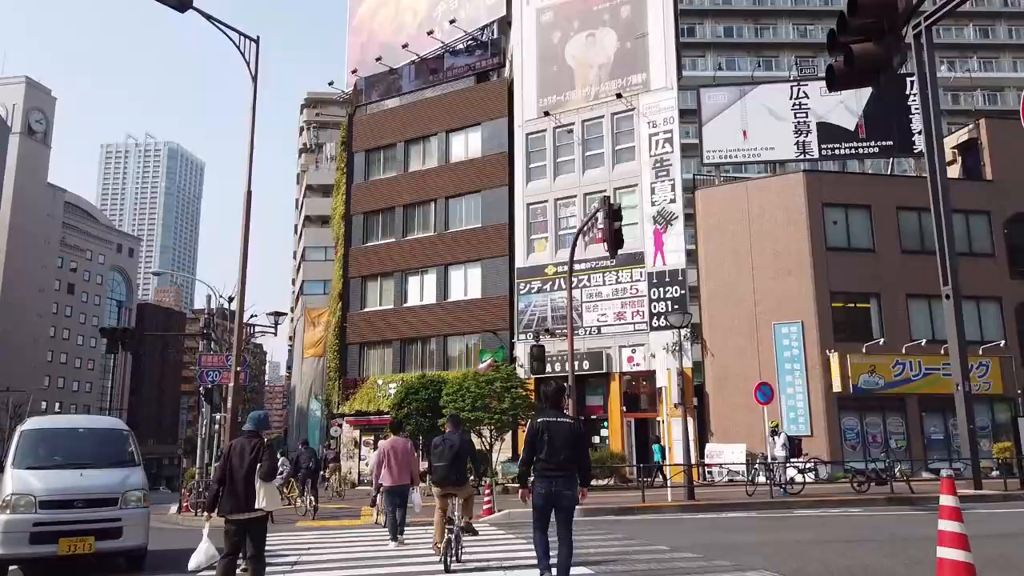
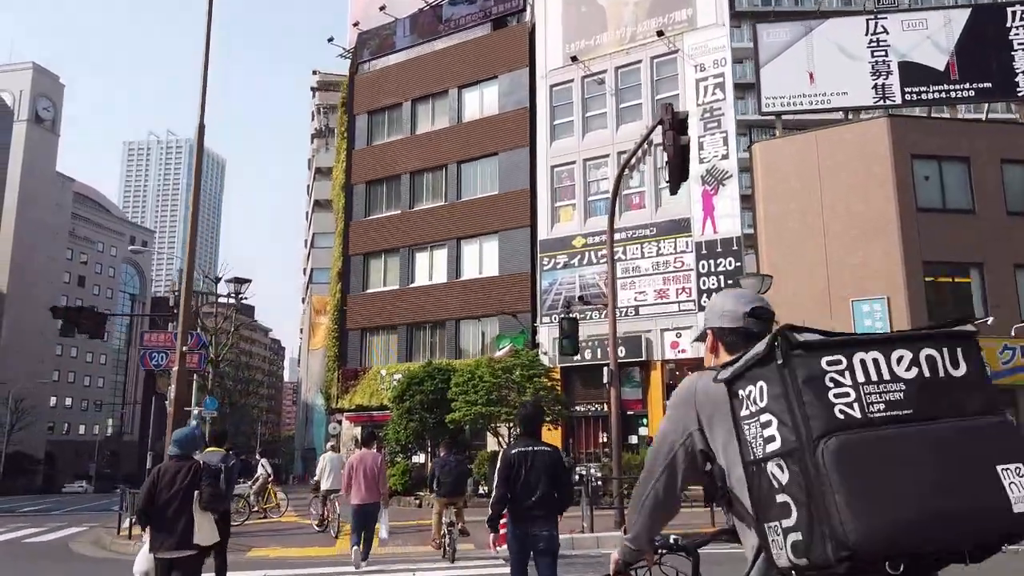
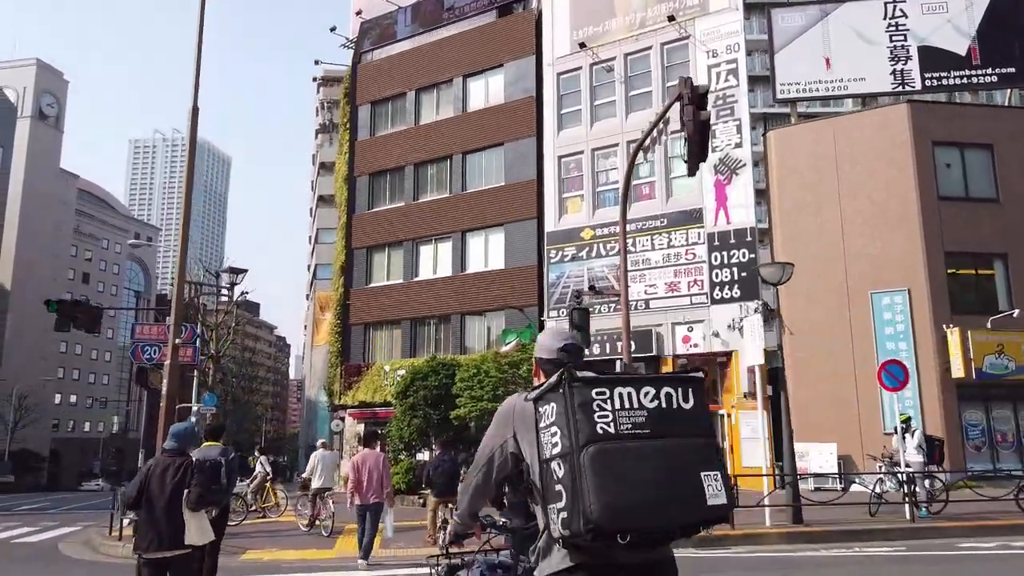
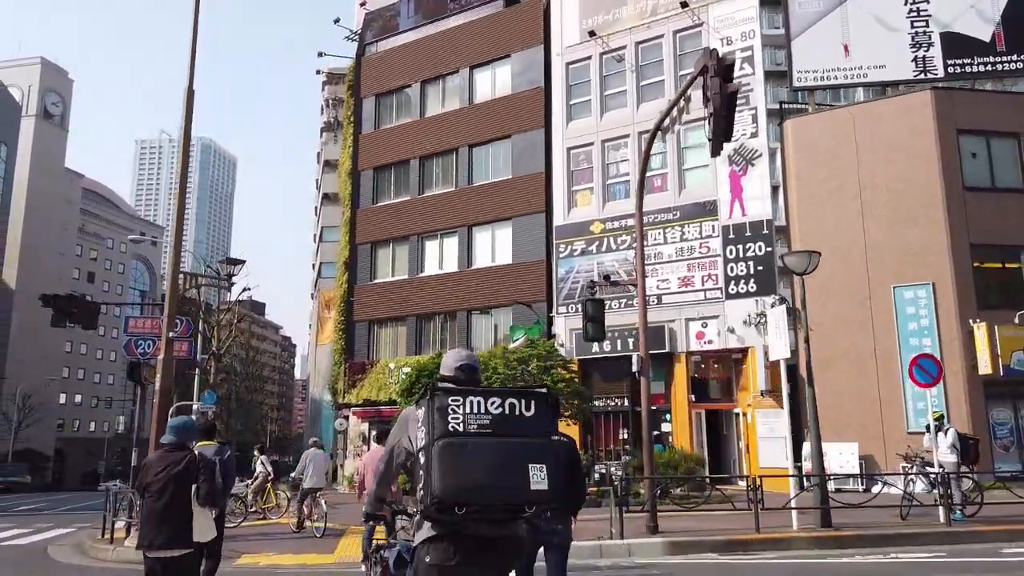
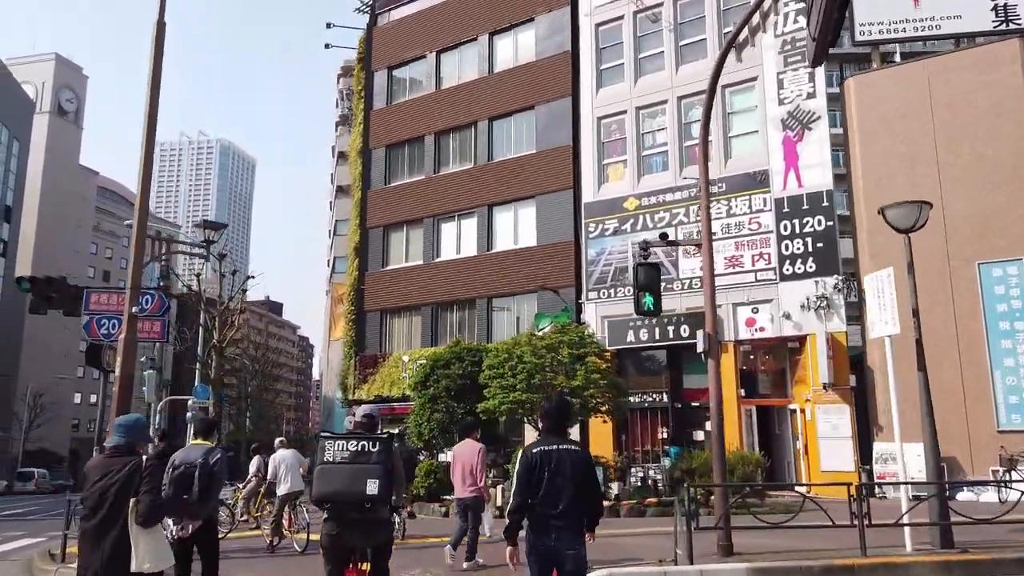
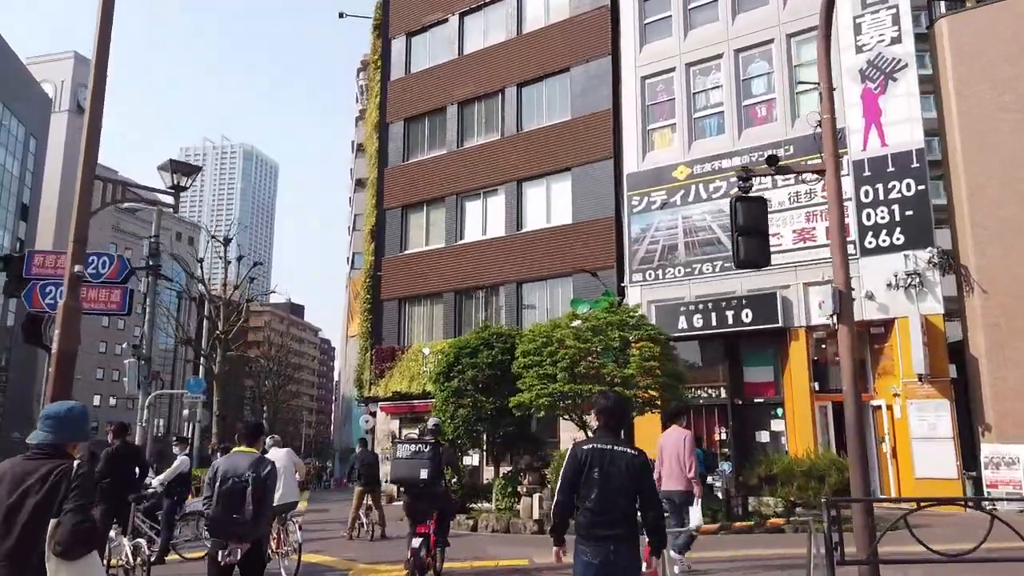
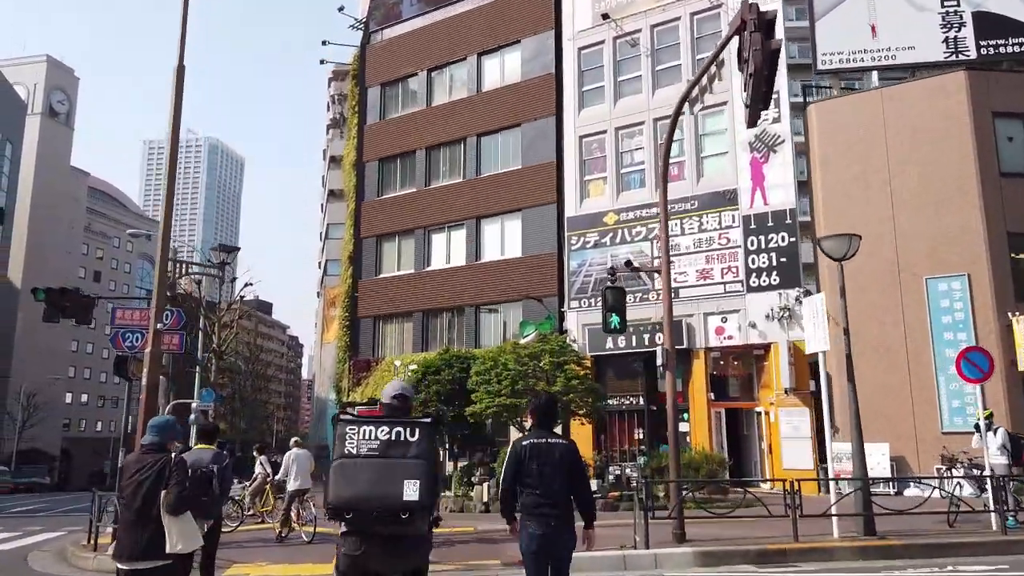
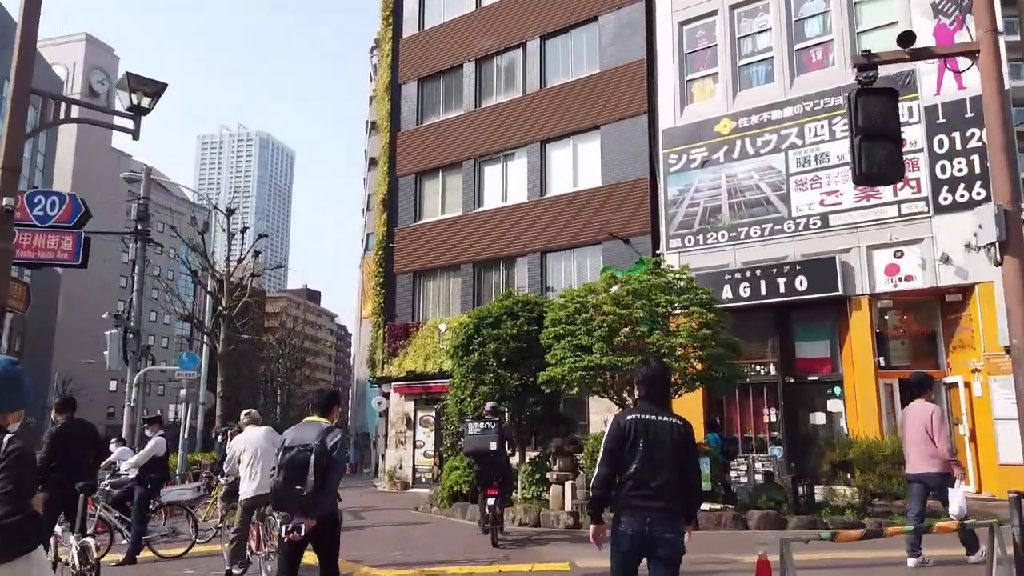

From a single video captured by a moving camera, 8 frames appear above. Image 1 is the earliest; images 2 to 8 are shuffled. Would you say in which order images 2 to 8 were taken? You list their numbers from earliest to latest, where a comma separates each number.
2, 3, 4, 7, 5, 6, 8
